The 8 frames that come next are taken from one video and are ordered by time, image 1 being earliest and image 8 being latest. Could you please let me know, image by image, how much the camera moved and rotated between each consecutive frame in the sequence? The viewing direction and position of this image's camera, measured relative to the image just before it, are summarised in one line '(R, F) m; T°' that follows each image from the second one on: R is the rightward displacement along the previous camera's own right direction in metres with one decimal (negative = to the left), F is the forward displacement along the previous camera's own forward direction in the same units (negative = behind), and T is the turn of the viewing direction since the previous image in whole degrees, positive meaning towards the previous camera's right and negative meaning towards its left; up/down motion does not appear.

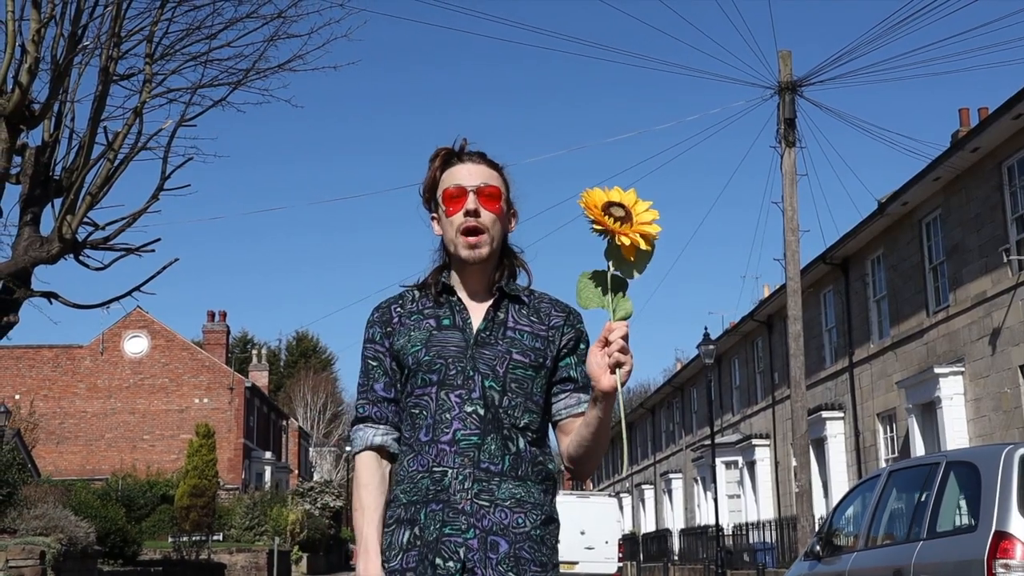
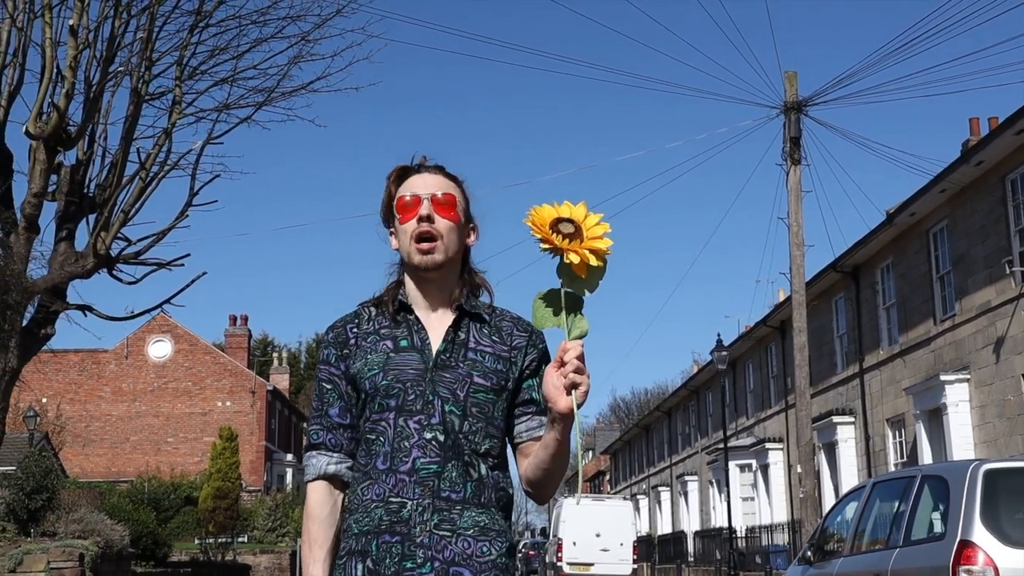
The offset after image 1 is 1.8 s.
(0.0, -0.5) m; -1°
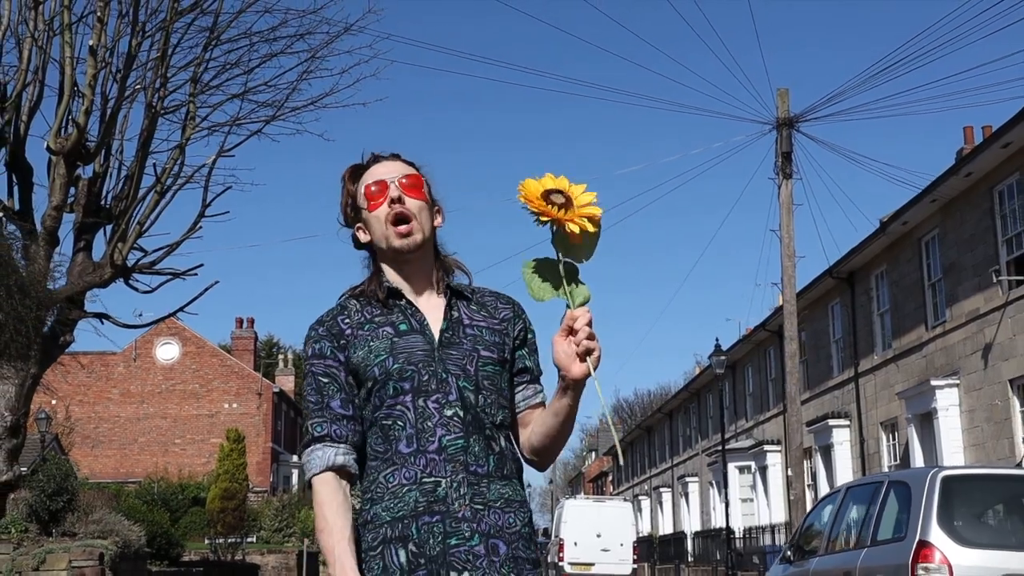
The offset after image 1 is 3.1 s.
(0.0, -0.4) m; 0°
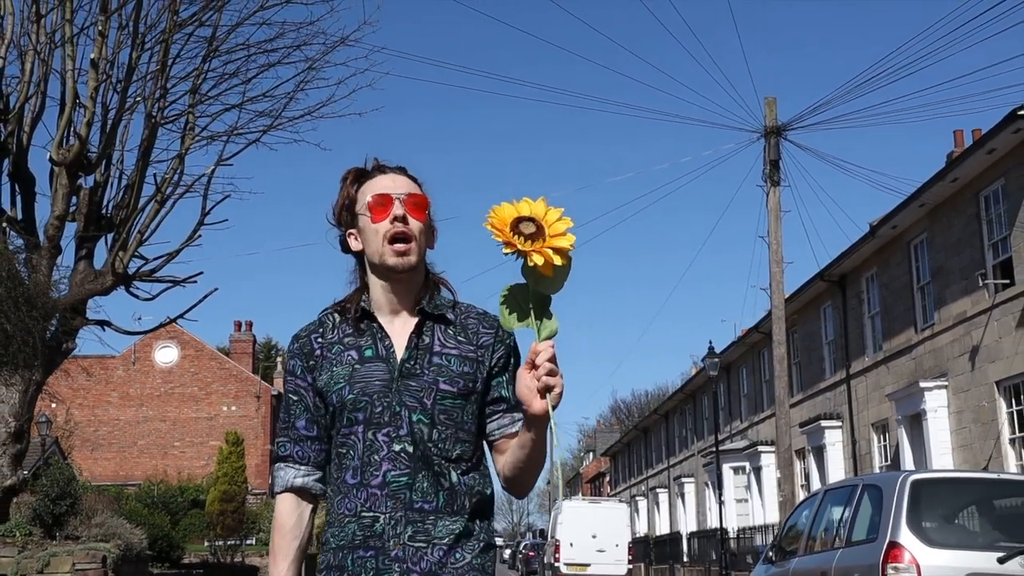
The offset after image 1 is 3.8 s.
(0.0, -0.2) m; 0°
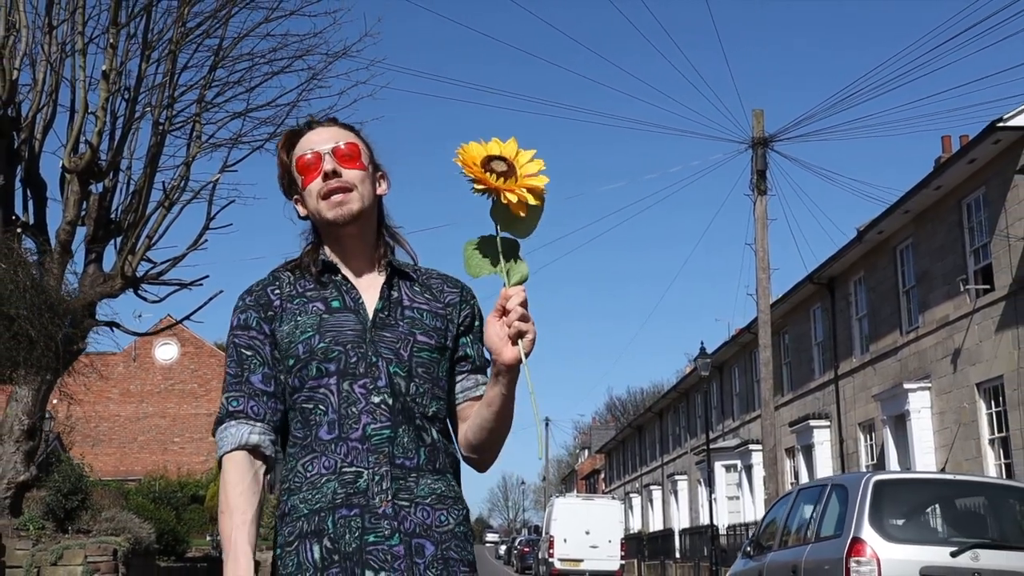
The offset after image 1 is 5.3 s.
(0.0, -0.4) m; 0°
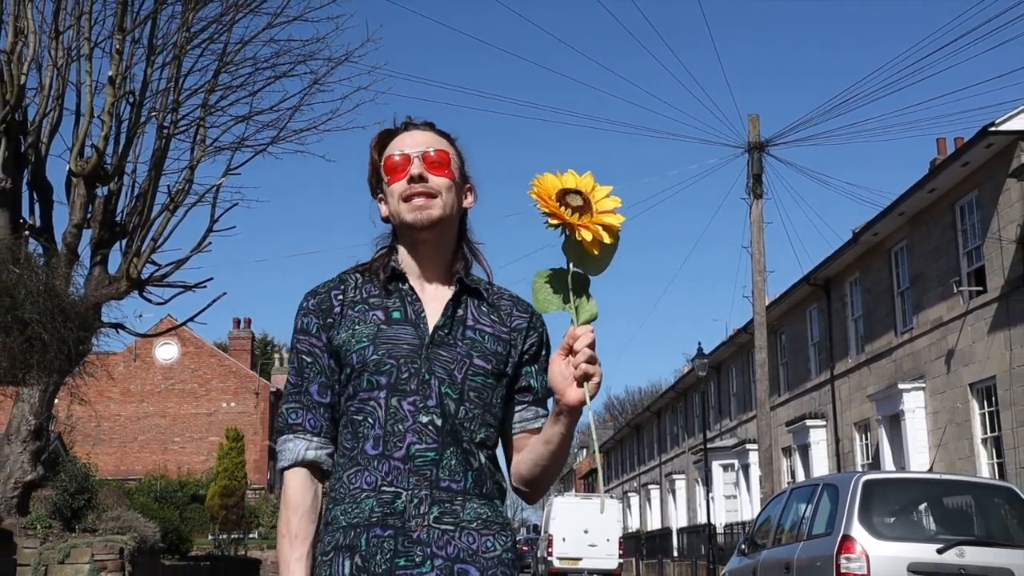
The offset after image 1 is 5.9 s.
(0.0, -0.2) m; 0°
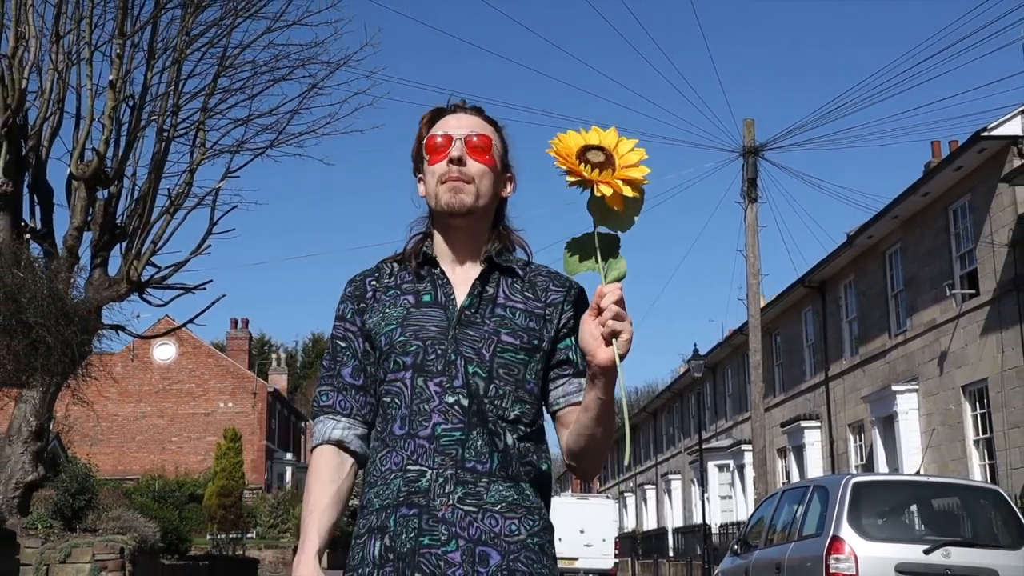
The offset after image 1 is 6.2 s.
(0.0, -0.1) m; 0°
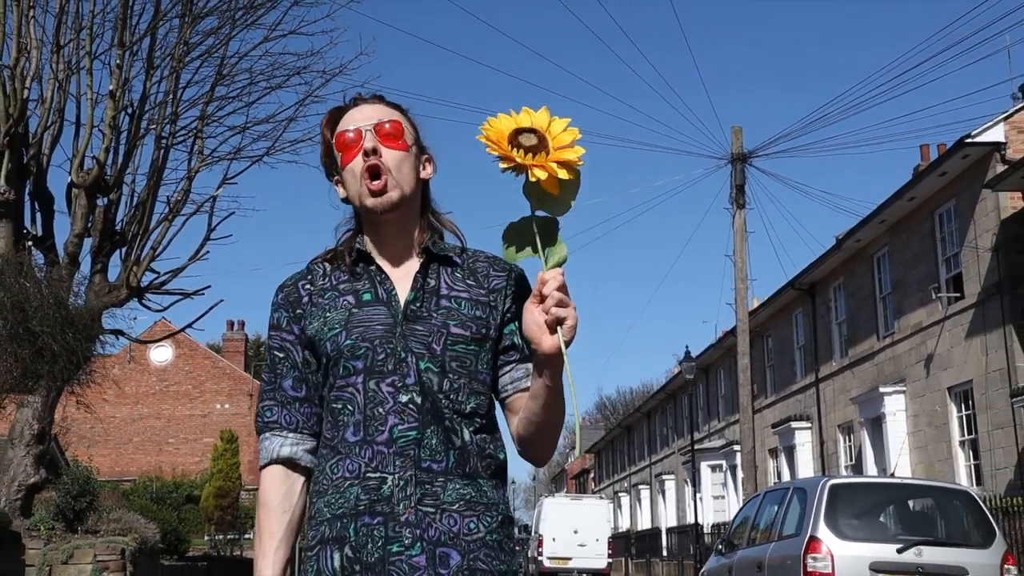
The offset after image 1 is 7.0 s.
(0.0, -0.3) m; 0°
